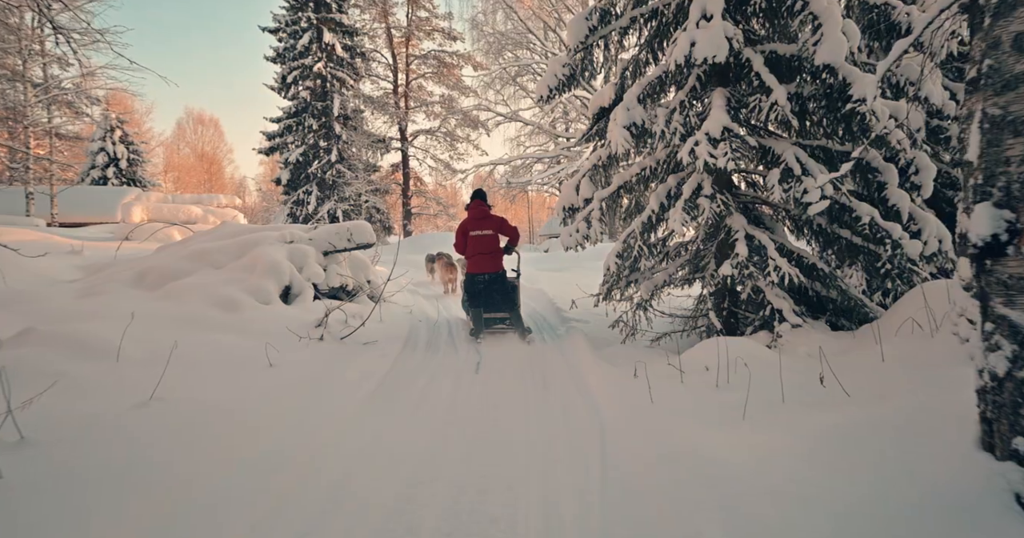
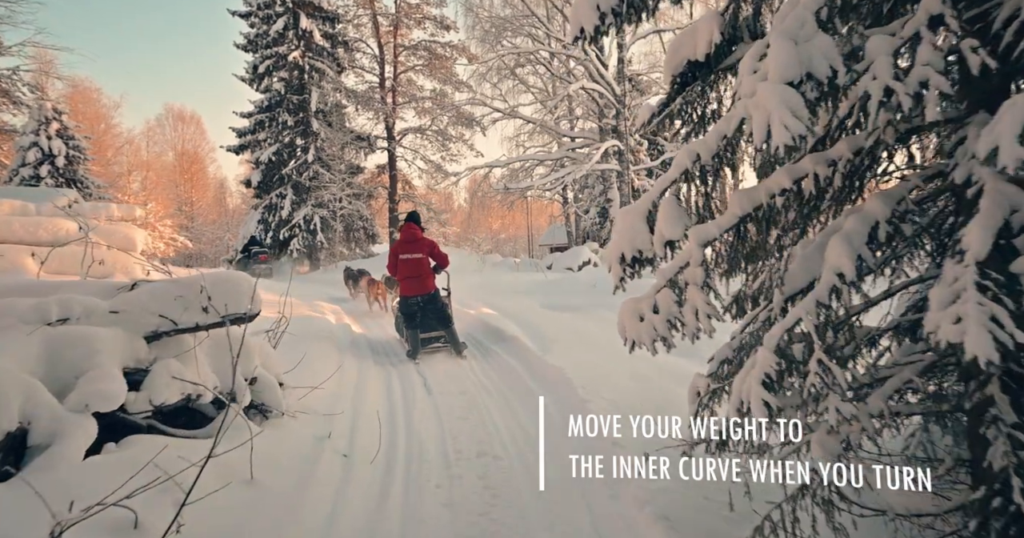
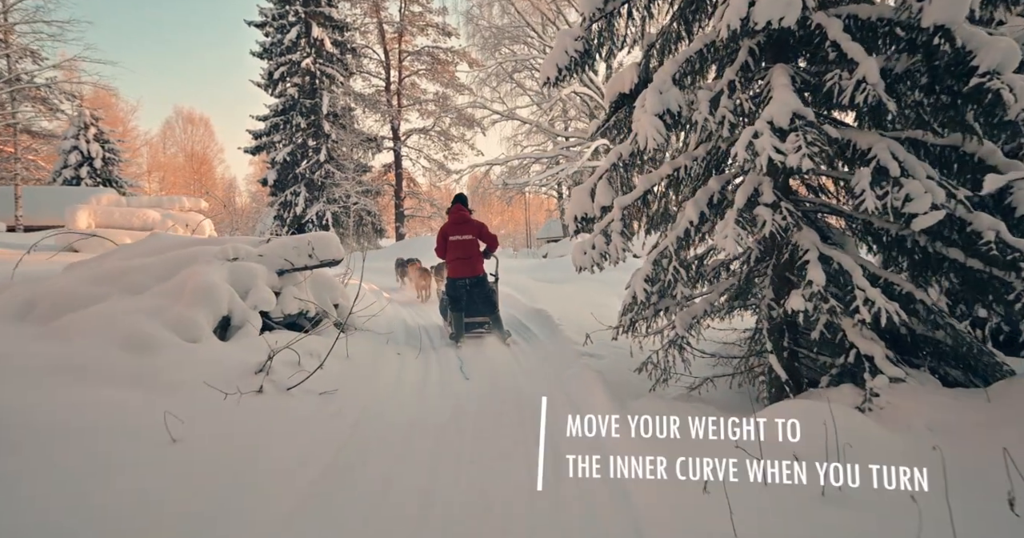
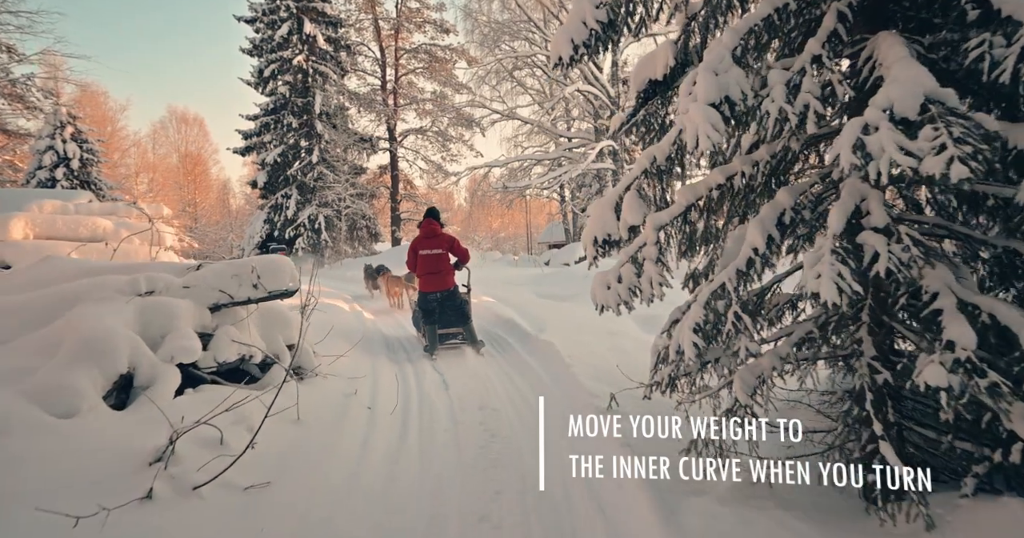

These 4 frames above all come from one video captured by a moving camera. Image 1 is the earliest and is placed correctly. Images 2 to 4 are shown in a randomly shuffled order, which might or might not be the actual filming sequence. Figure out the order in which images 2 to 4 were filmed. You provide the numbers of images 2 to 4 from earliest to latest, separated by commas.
3, 4, 2
